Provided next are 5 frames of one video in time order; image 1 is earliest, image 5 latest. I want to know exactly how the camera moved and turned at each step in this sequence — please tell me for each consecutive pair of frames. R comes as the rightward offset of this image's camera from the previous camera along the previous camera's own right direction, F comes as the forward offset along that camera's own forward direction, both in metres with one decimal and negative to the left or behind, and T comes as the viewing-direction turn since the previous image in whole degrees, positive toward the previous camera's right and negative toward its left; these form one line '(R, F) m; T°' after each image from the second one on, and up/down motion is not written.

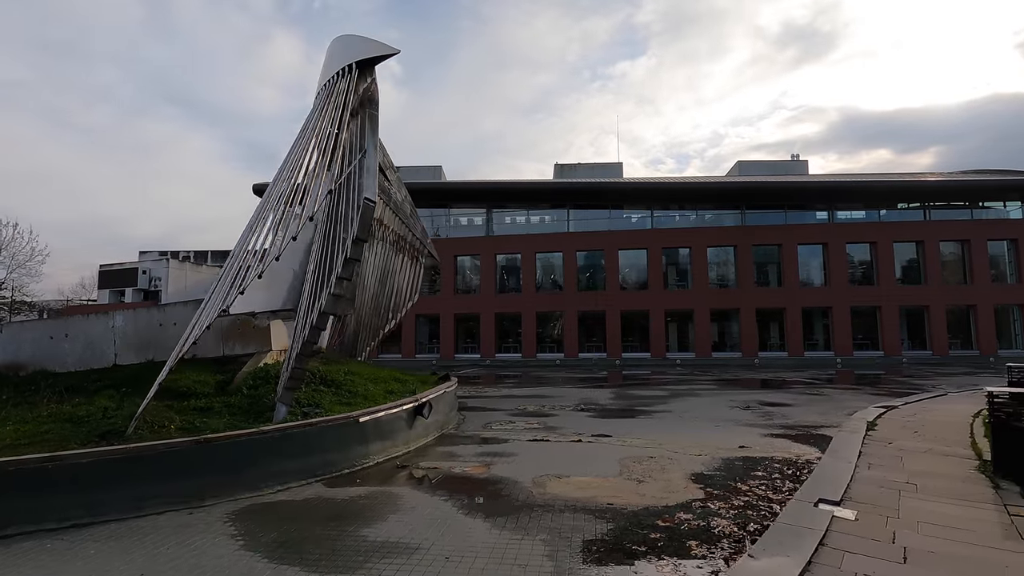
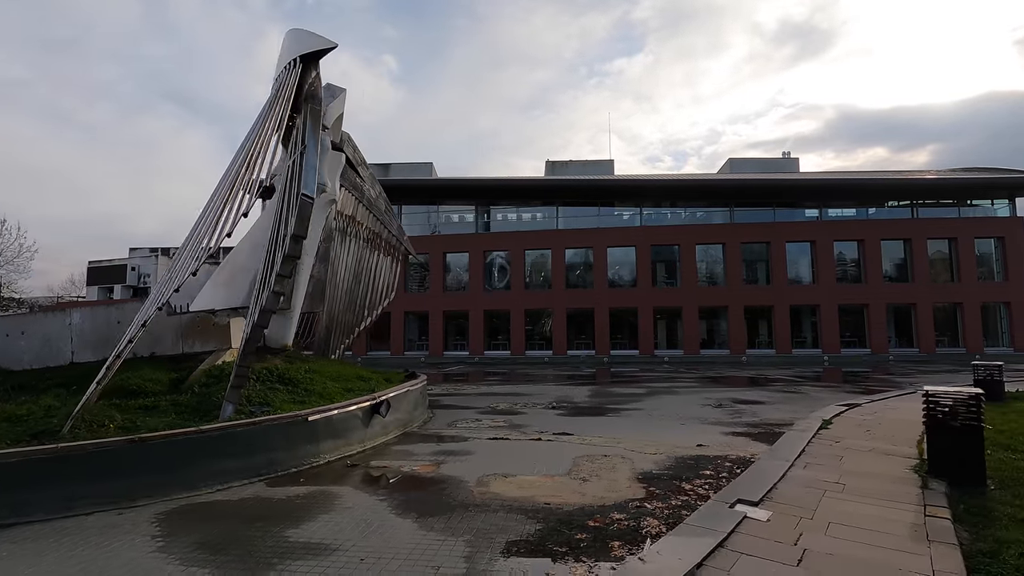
(+0.7, +0.1) m; 0°
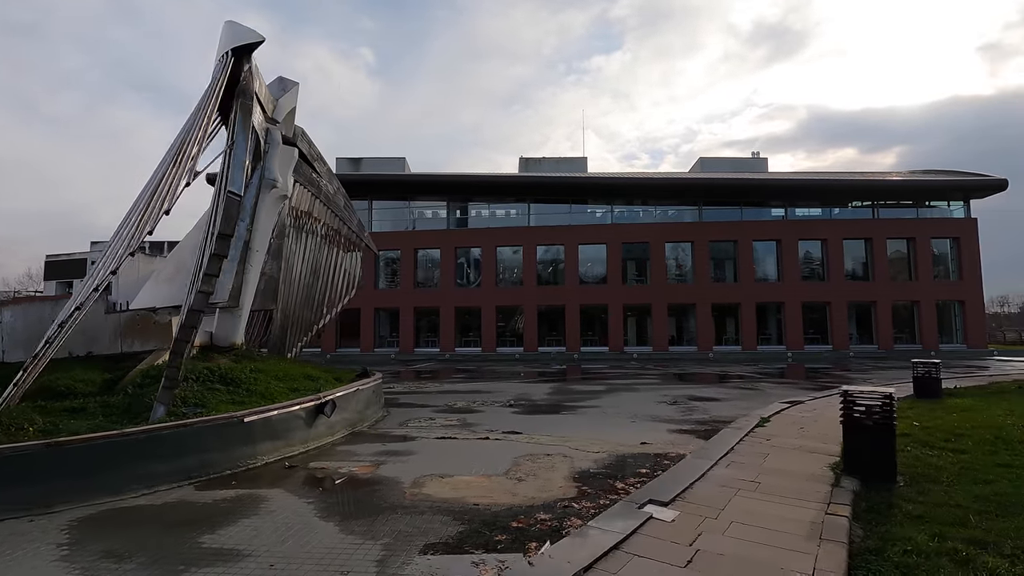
(+0.6, 0.0) m; +2°
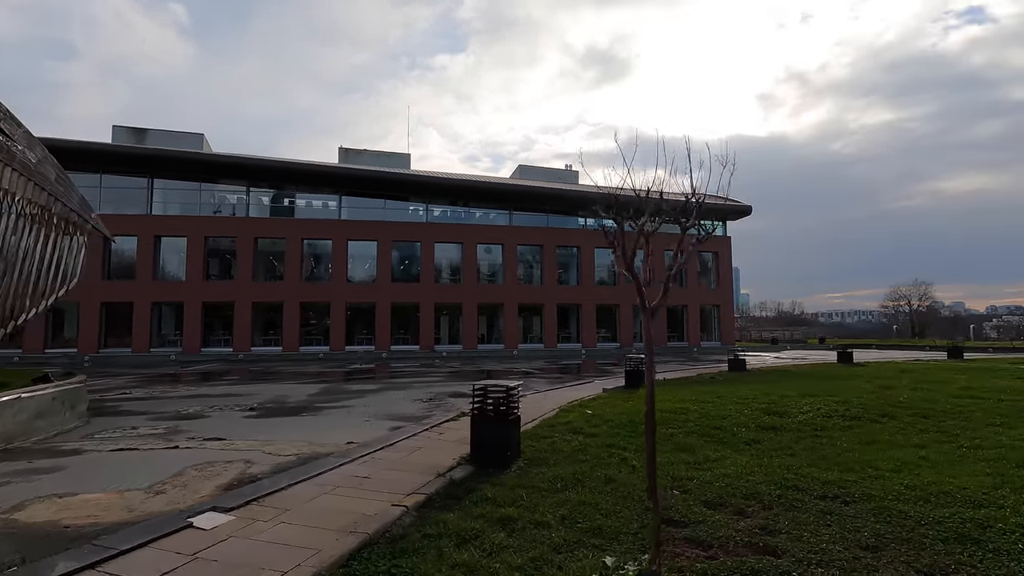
(+2.3, -0.3) m; +17°
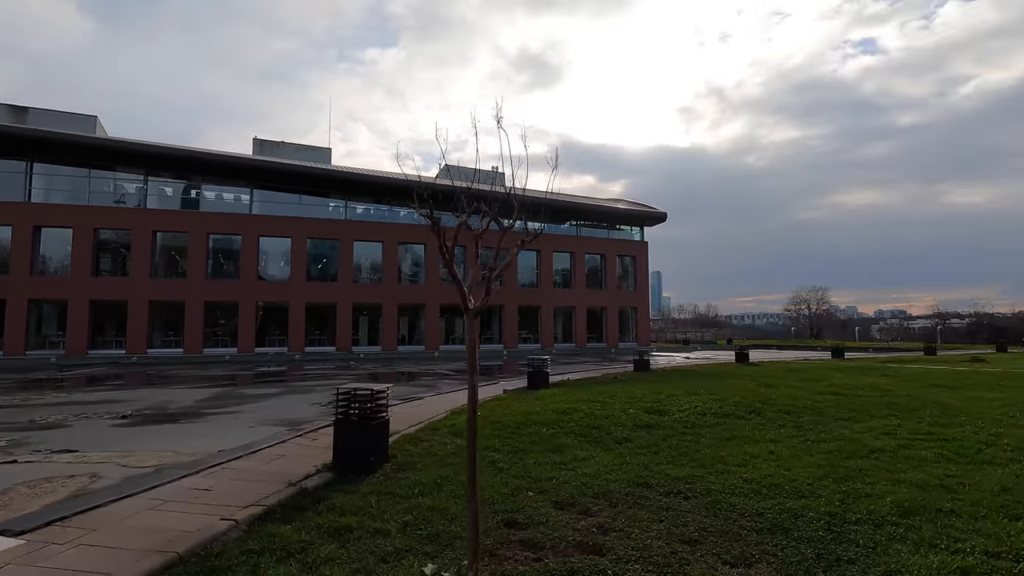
(+0.7, +0.1) m; +7°
